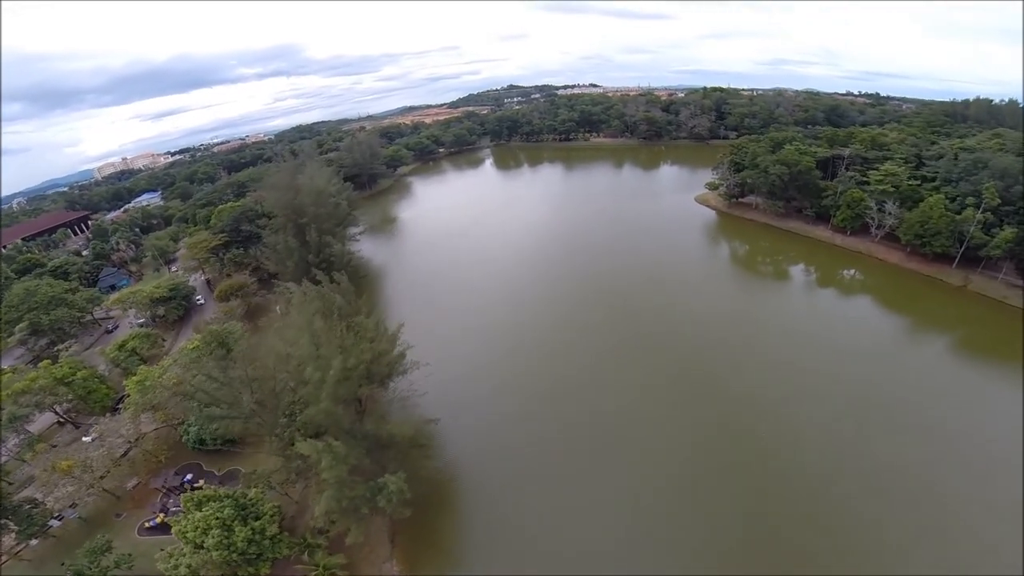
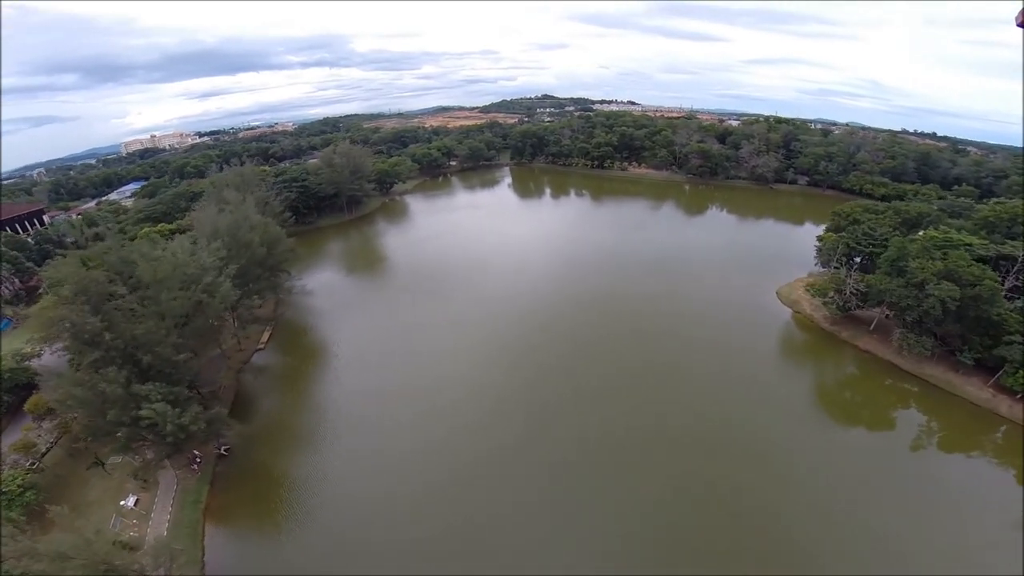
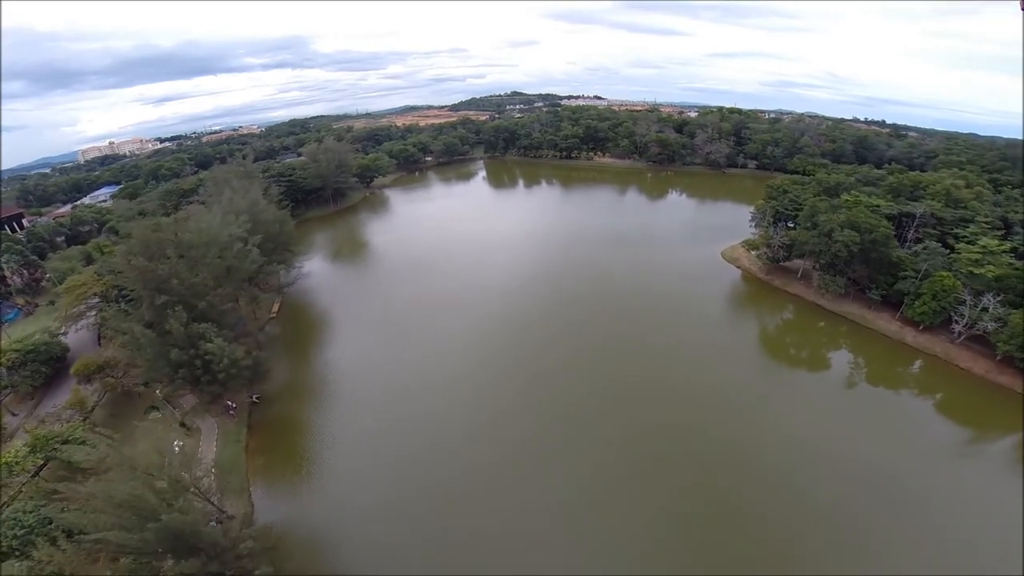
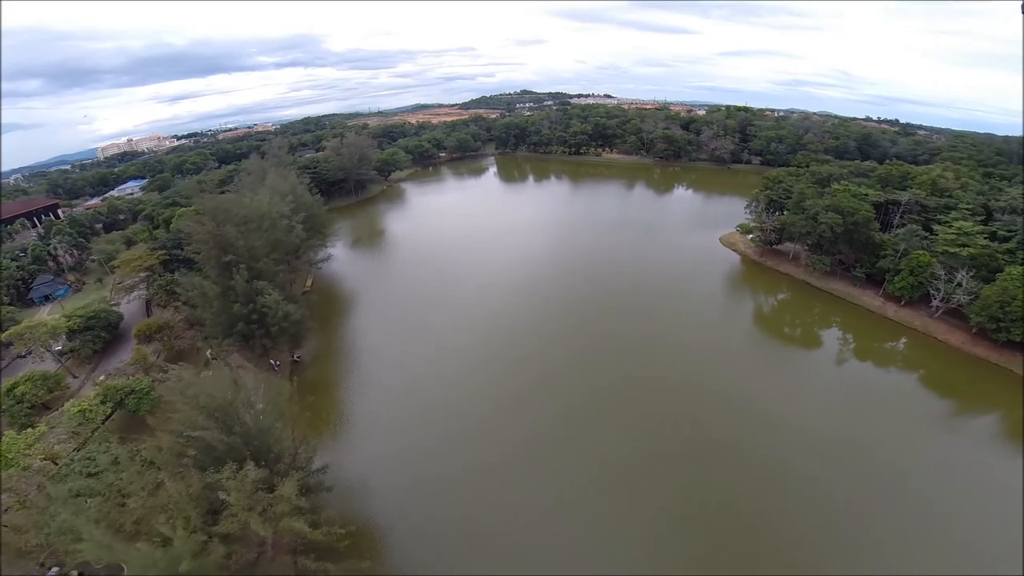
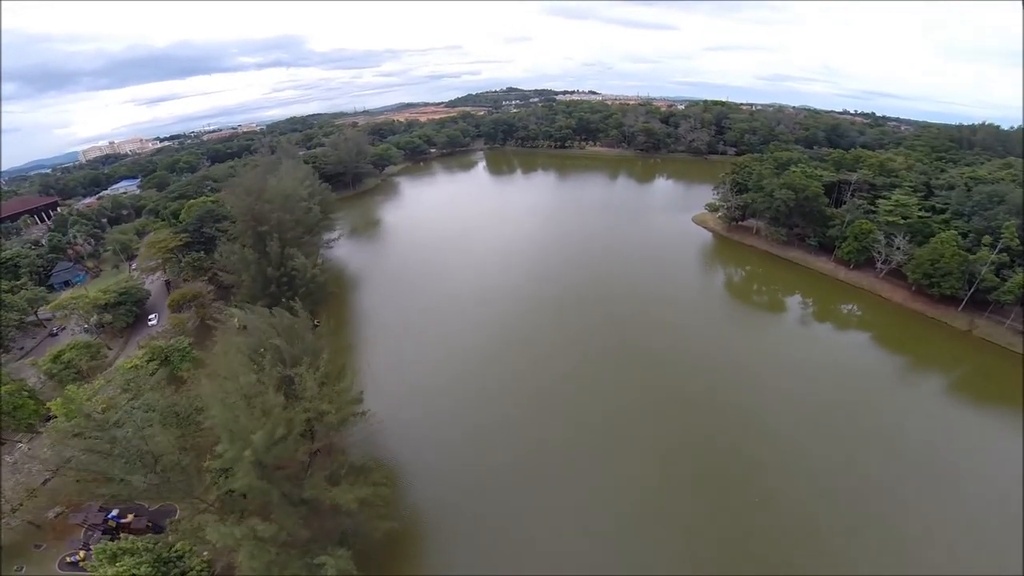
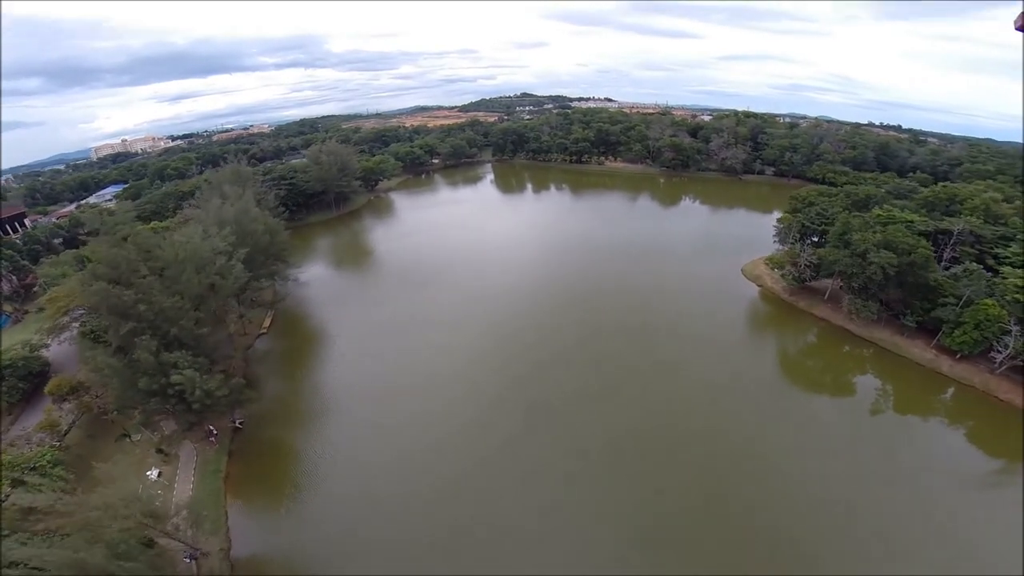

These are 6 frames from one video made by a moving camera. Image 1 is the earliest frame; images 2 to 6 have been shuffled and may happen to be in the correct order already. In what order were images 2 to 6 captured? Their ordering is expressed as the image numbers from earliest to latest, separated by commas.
5, 4, 3, 6, 2
